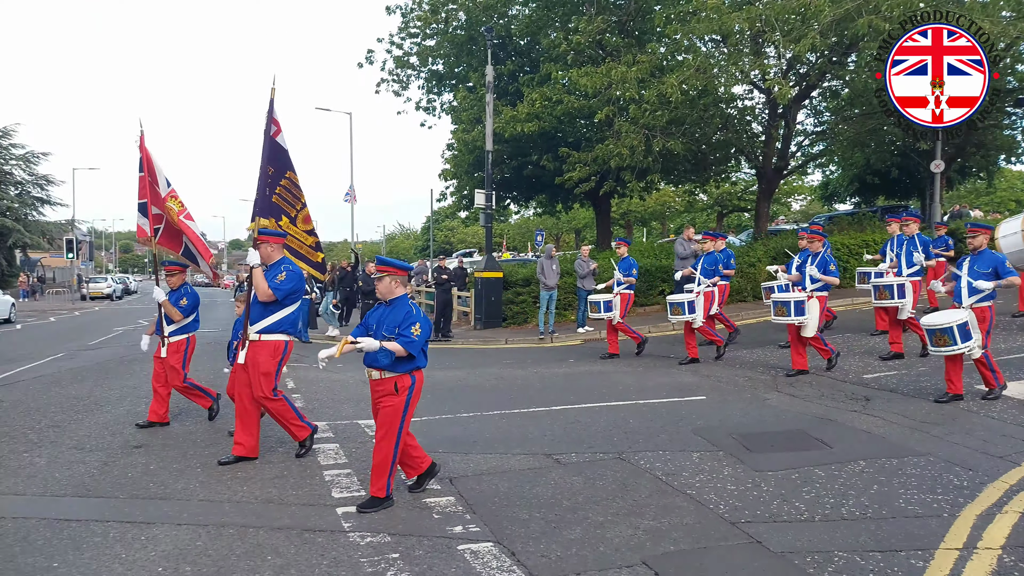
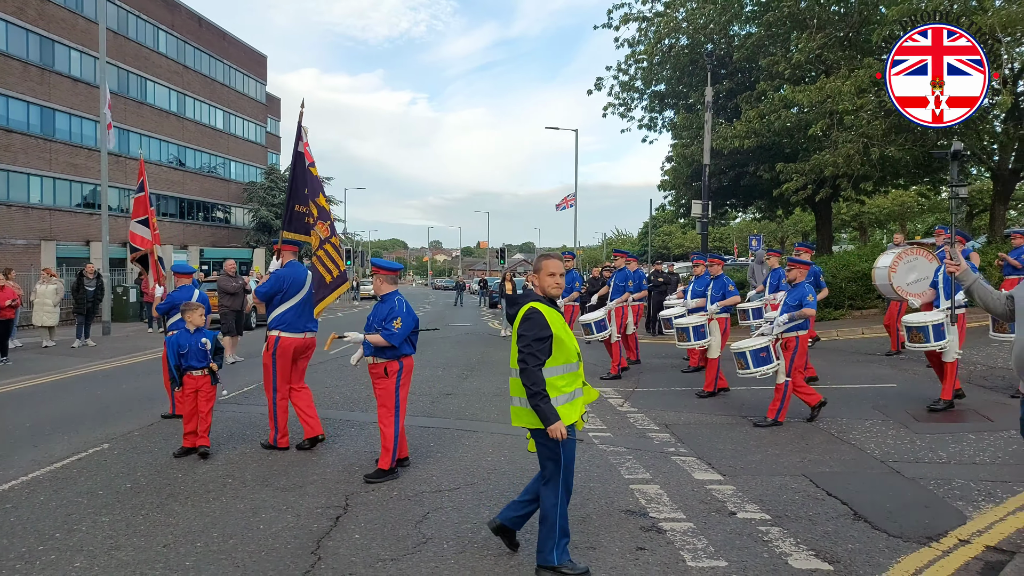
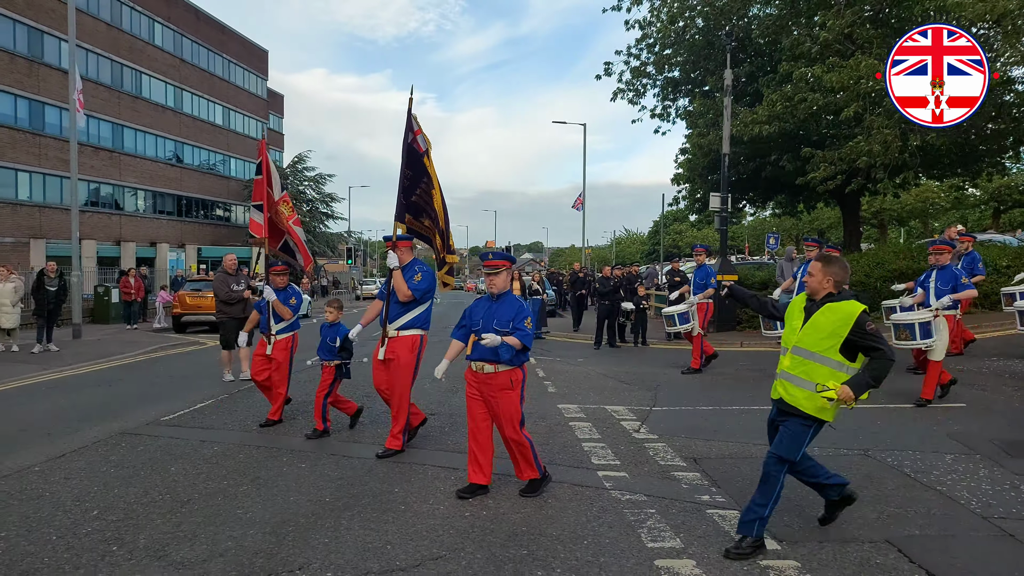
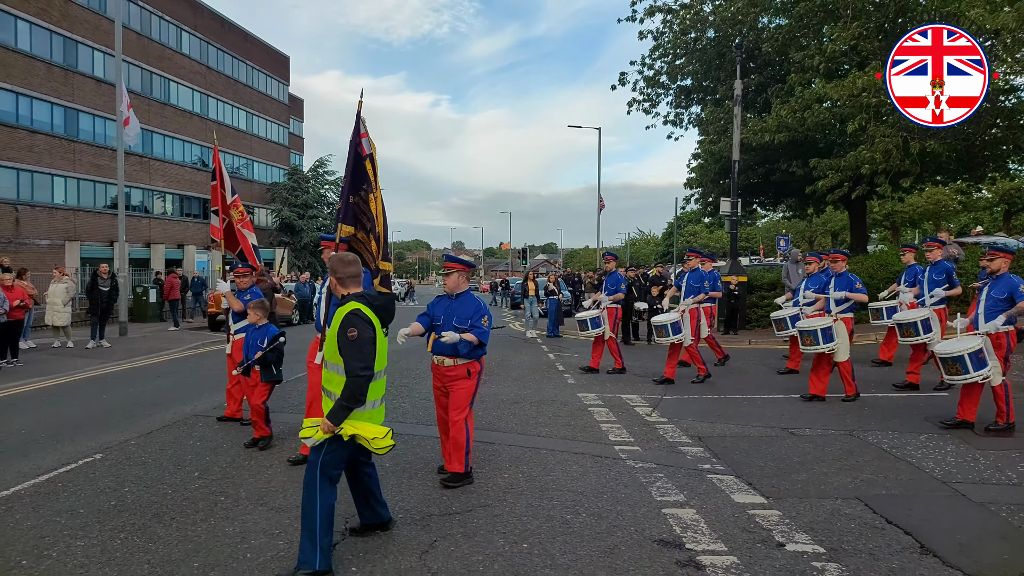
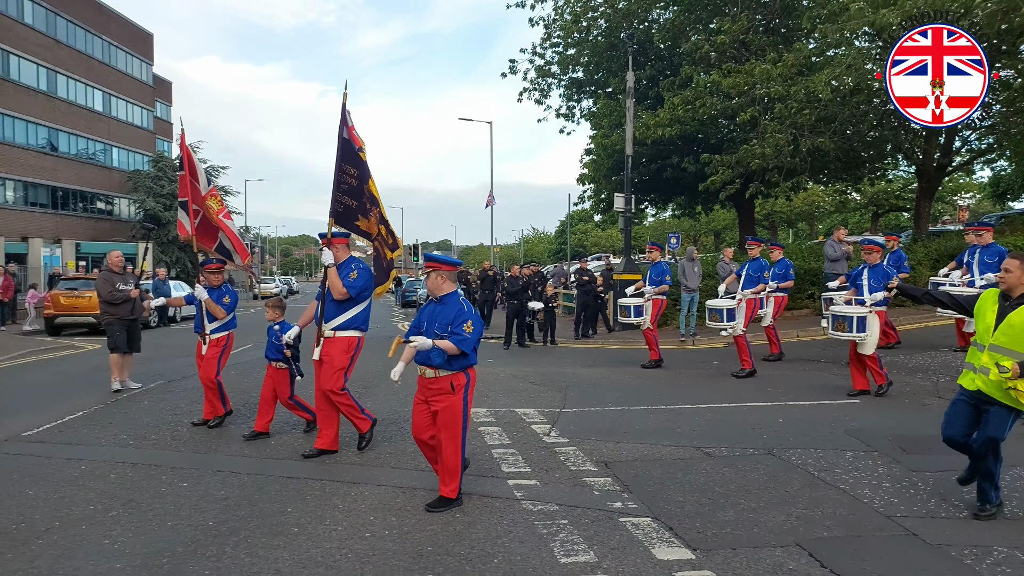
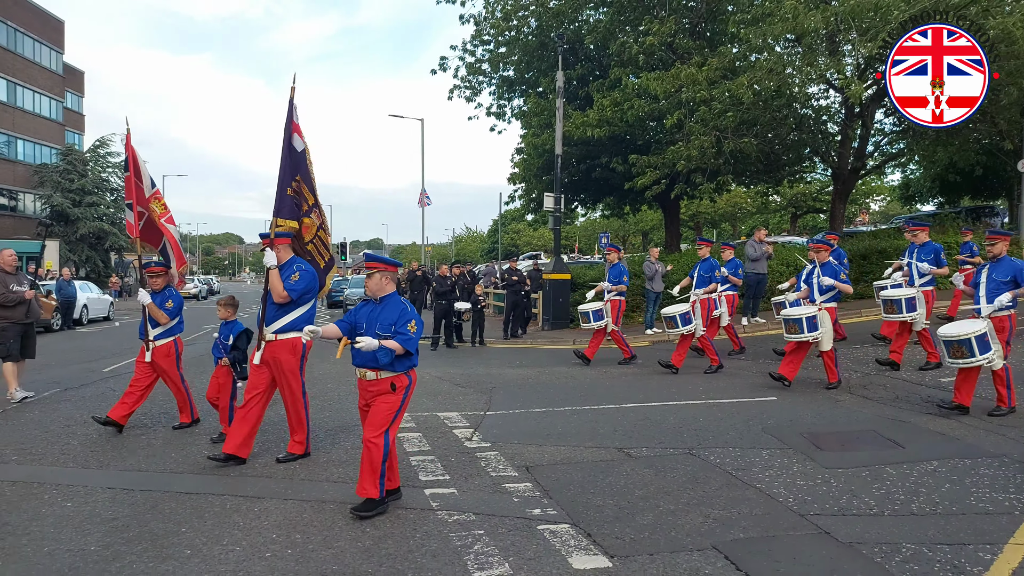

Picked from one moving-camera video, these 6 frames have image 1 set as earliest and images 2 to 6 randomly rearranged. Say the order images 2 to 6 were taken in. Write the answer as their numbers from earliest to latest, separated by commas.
6, 5, 3, 4, 2
